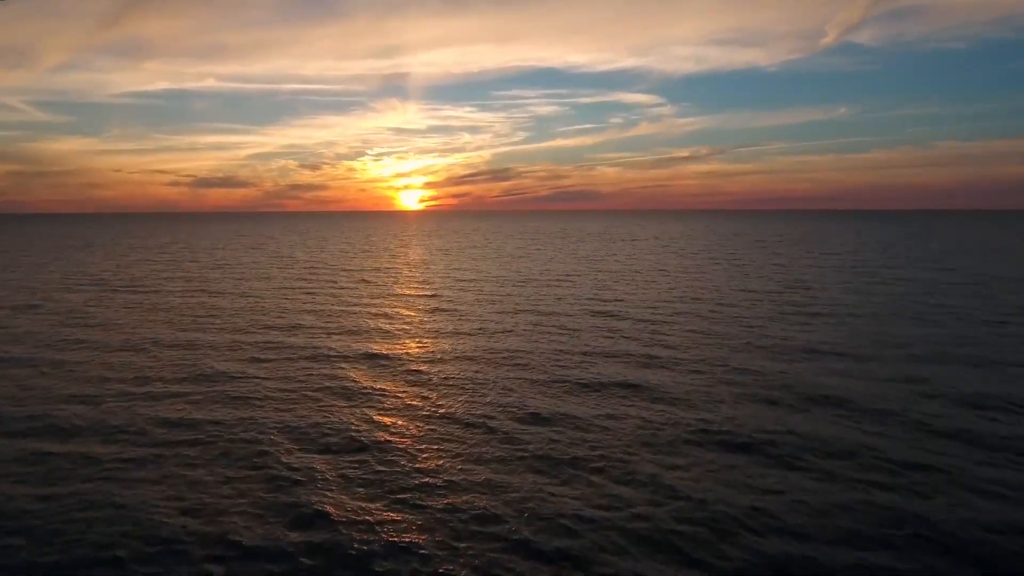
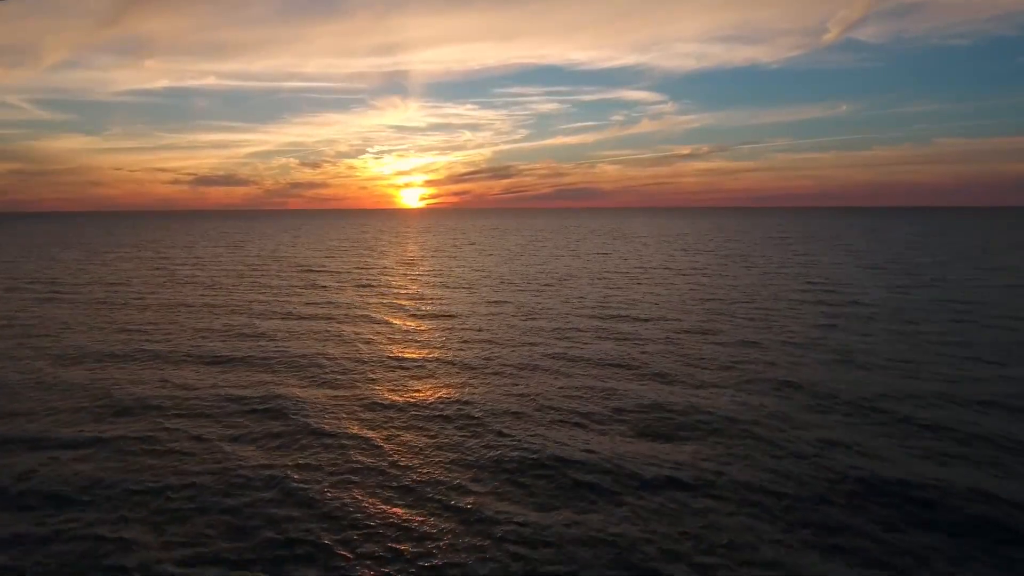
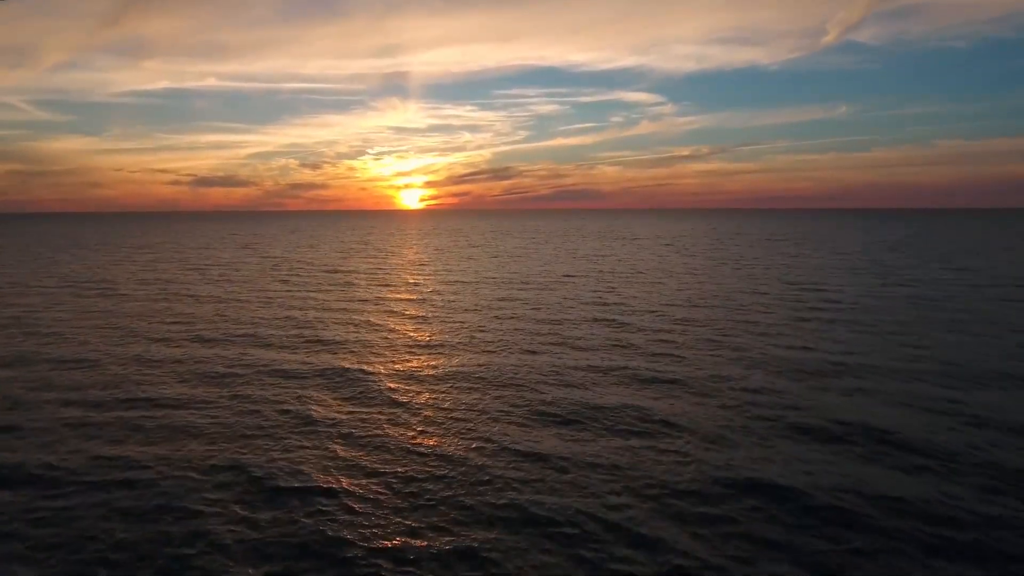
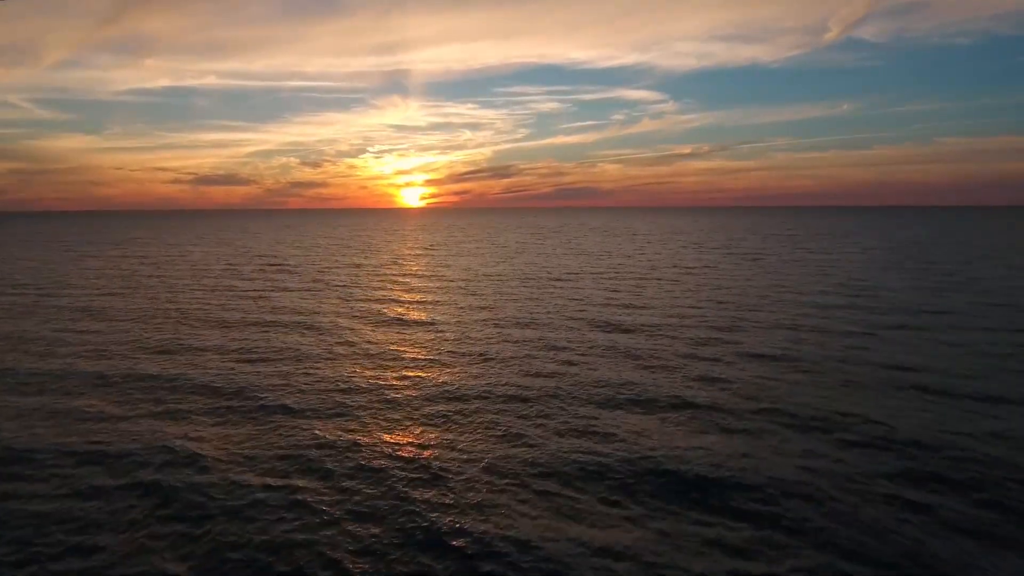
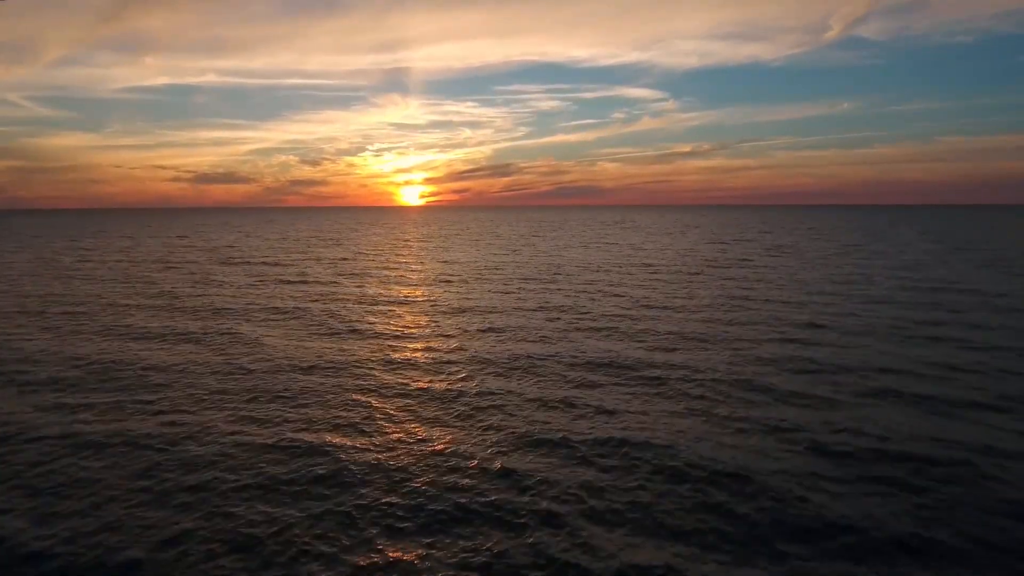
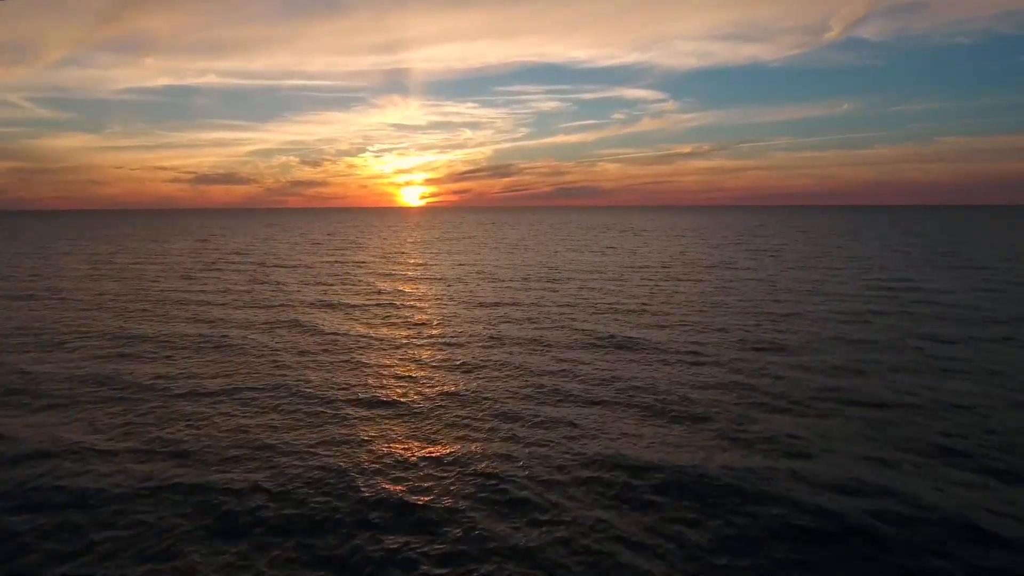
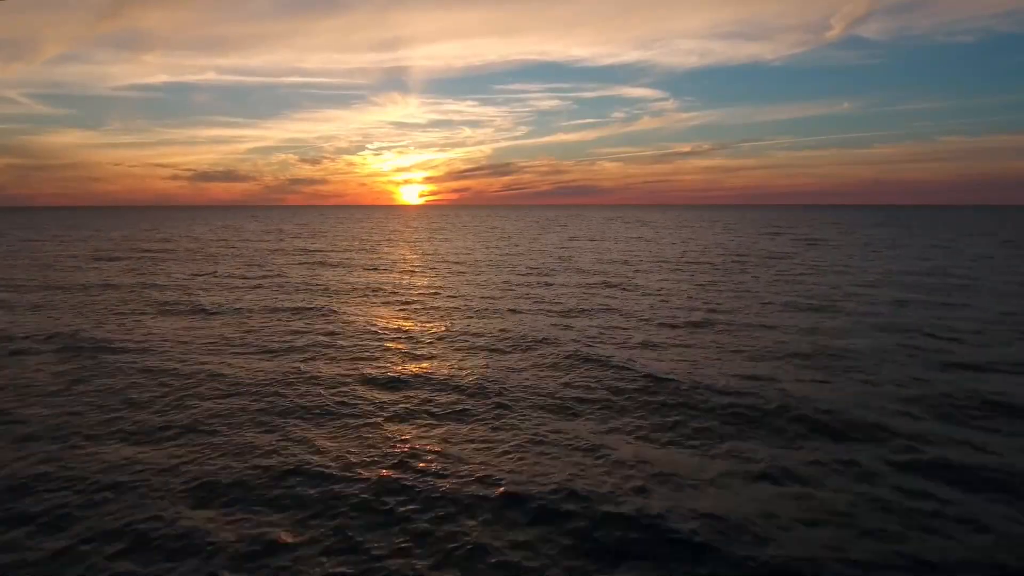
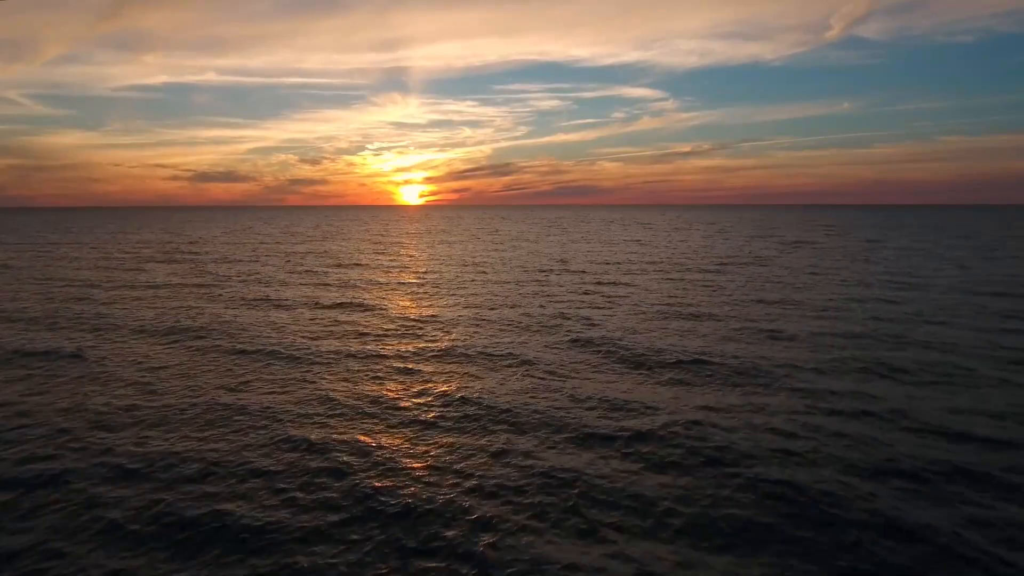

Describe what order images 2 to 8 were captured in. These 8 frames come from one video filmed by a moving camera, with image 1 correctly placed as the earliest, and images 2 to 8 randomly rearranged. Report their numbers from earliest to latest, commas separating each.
3, 2, 4, 6, 5, 8, 7
